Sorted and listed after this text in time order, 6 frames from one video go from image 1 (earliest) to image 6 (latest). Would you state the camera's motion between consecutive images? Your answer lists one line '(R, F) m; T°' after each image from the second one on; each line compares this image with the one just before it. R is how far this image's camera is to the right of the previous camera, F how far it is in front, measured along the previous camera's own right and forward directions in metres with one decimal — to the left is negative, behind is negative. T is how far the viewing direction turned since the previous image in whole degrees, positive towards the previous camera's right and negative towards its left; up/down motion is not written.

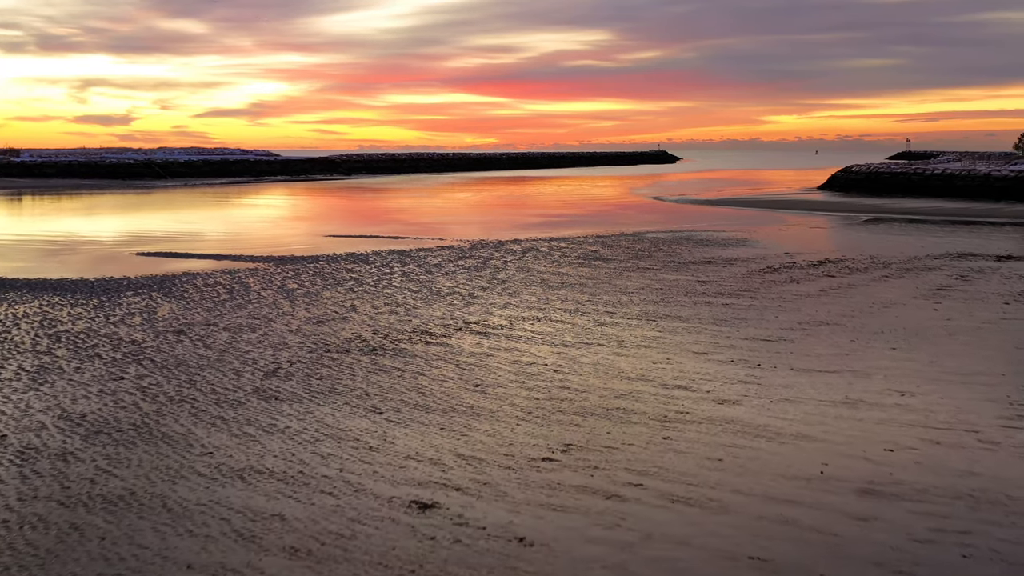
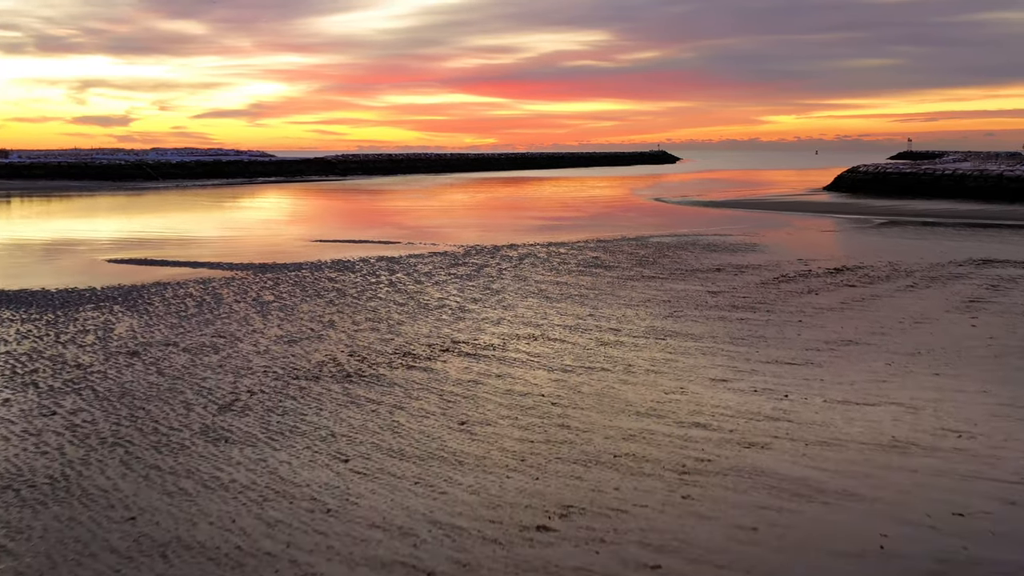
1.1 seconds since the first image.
(+0.1, +1.0) m; 0°
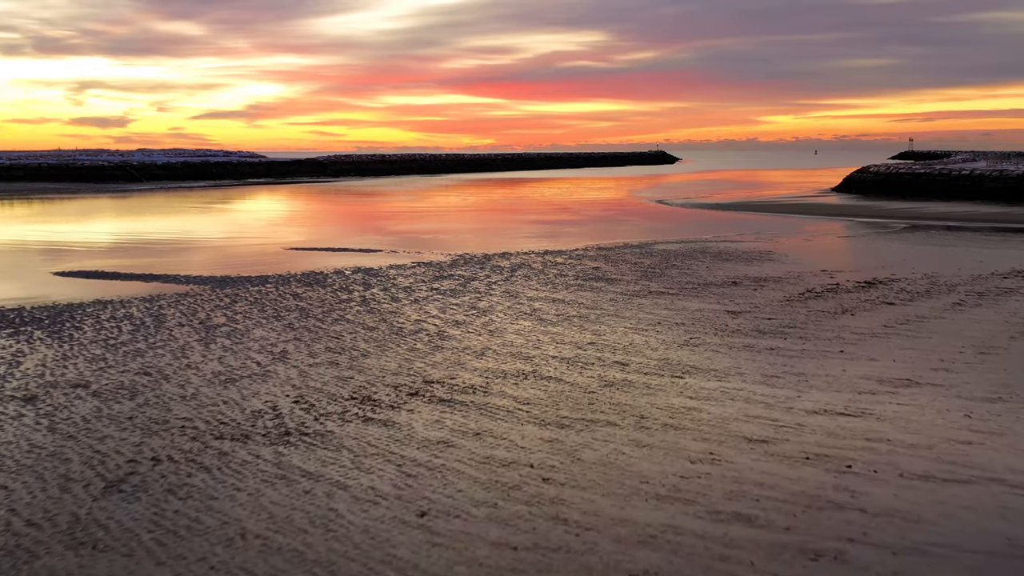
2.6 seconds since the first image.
(+0.1, +1.6) m; 0°
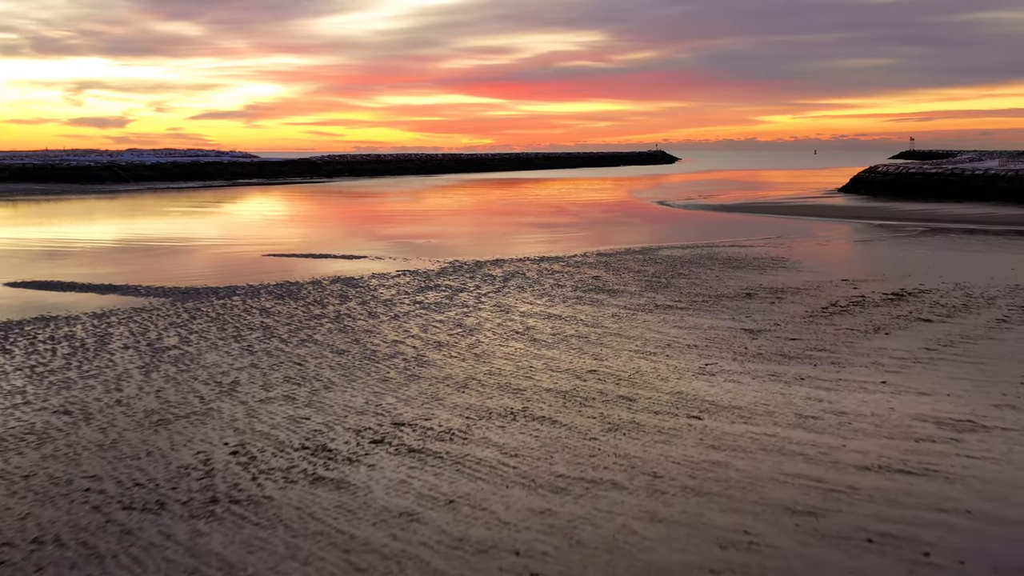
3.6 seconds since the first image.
(+0.1, +1.2) m; 0°
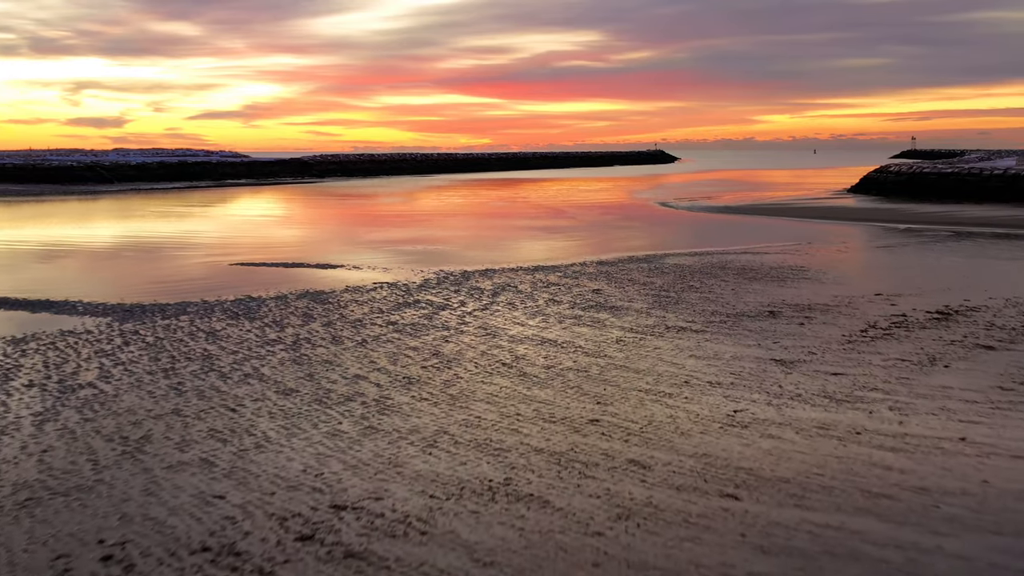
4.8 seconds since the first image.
(+0.1, +1.5) m; 0°
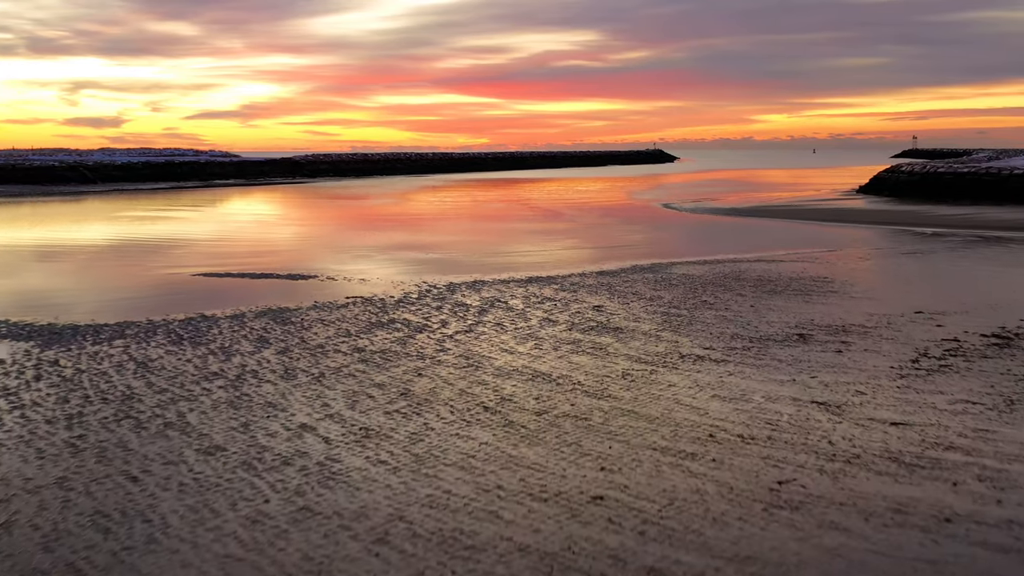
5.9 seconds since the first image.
(+0.1, +1.4) m; 0°
